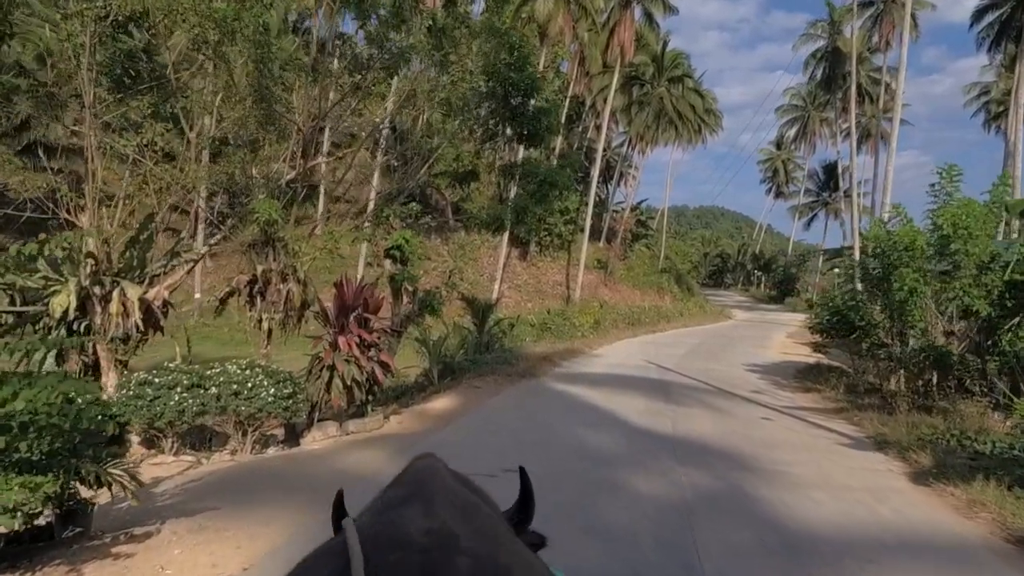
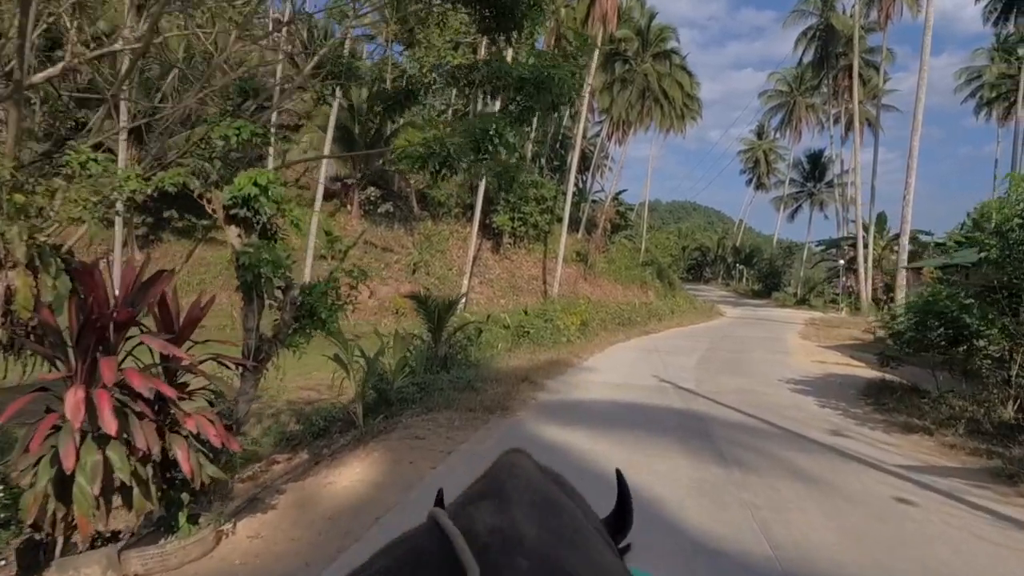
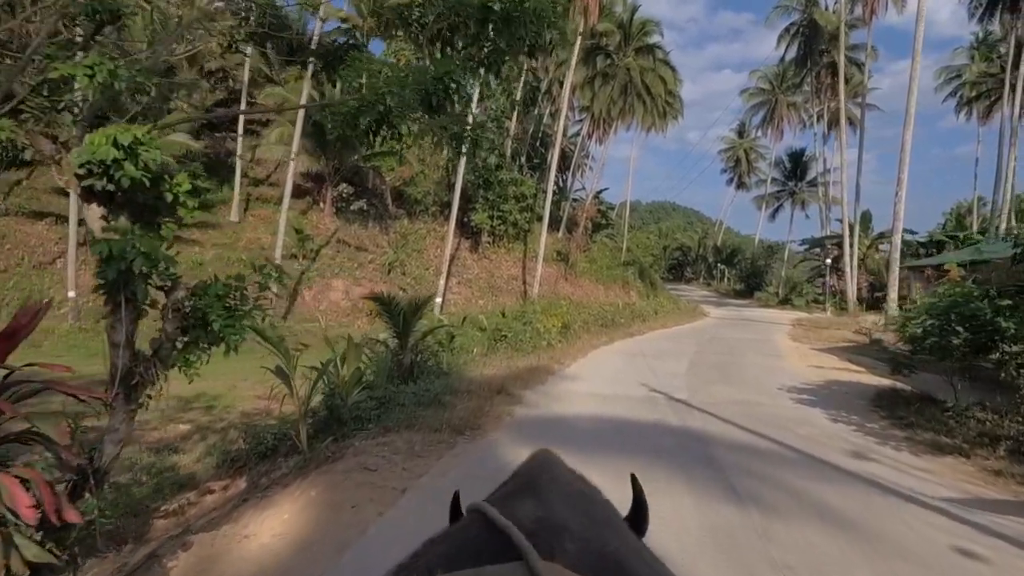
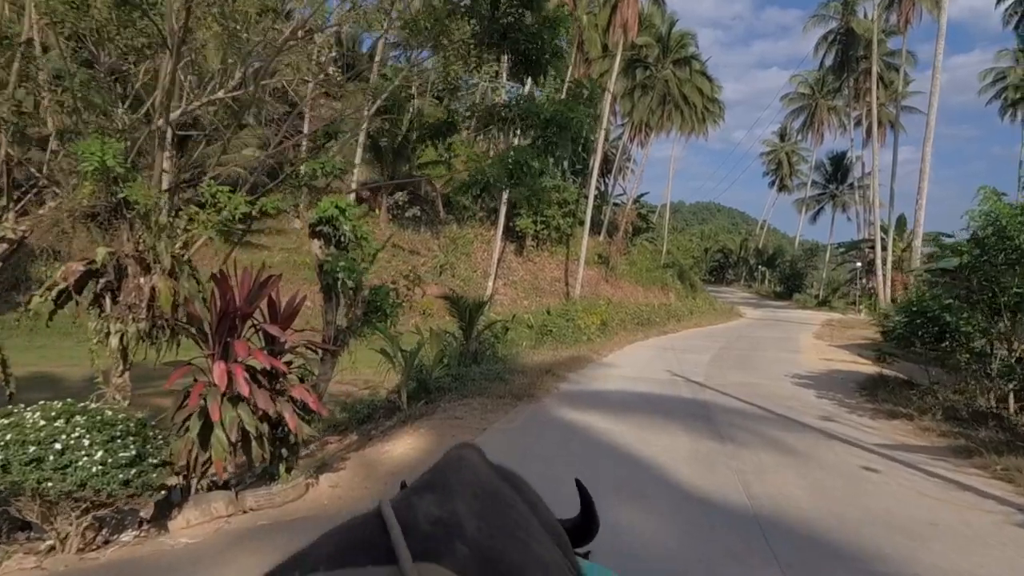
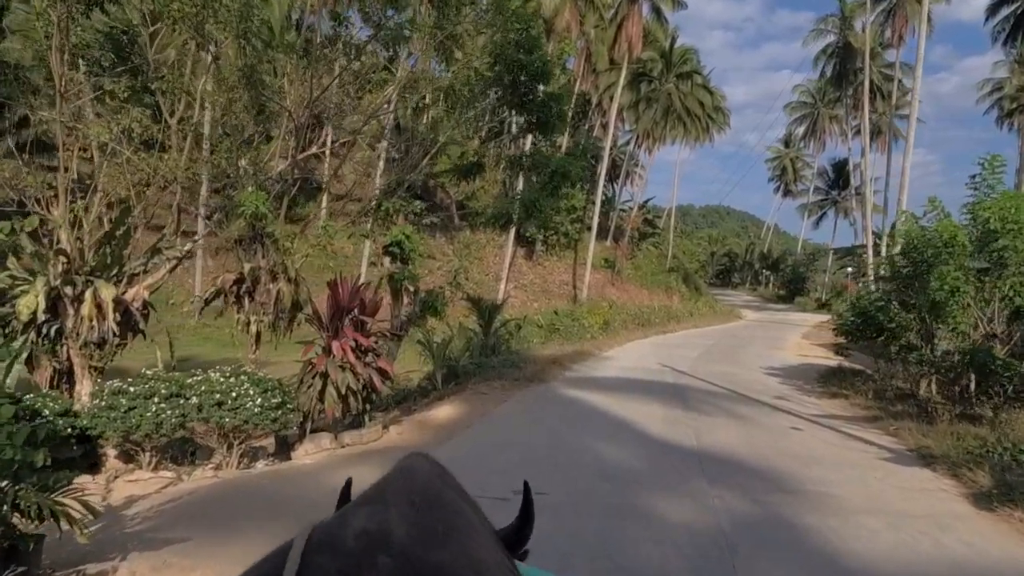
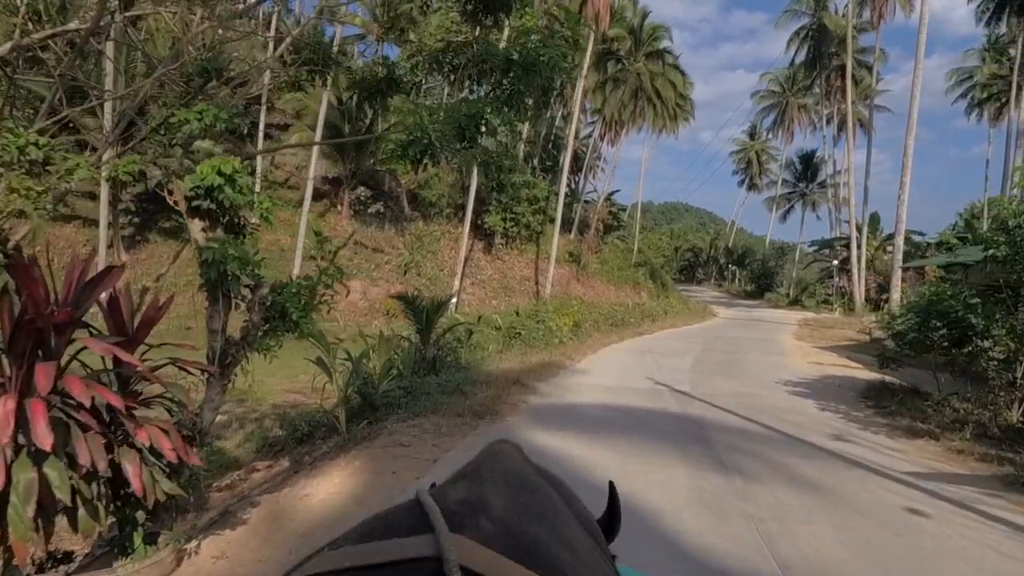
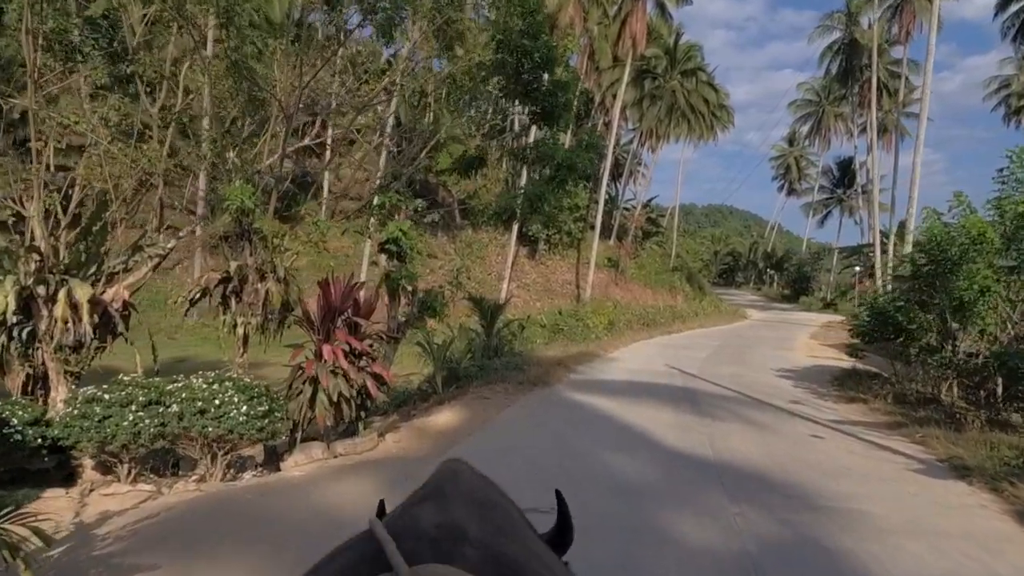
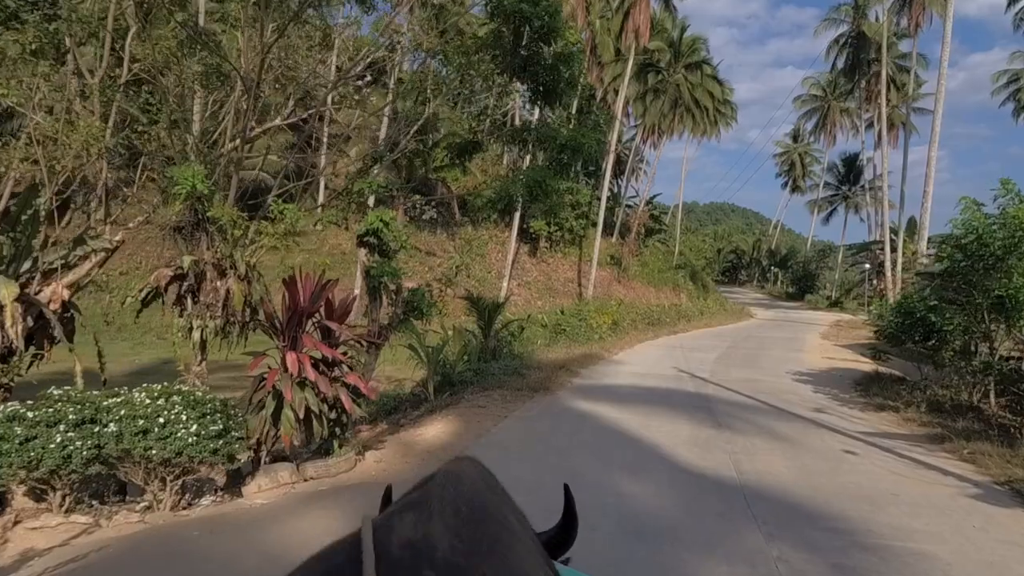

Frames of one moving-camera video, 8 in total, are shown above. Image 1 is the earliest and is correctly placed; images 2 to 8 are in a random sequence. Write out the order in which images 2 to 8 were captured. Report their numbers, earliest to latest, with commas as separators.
5, 7, 8, 4, 2, 6, 3
